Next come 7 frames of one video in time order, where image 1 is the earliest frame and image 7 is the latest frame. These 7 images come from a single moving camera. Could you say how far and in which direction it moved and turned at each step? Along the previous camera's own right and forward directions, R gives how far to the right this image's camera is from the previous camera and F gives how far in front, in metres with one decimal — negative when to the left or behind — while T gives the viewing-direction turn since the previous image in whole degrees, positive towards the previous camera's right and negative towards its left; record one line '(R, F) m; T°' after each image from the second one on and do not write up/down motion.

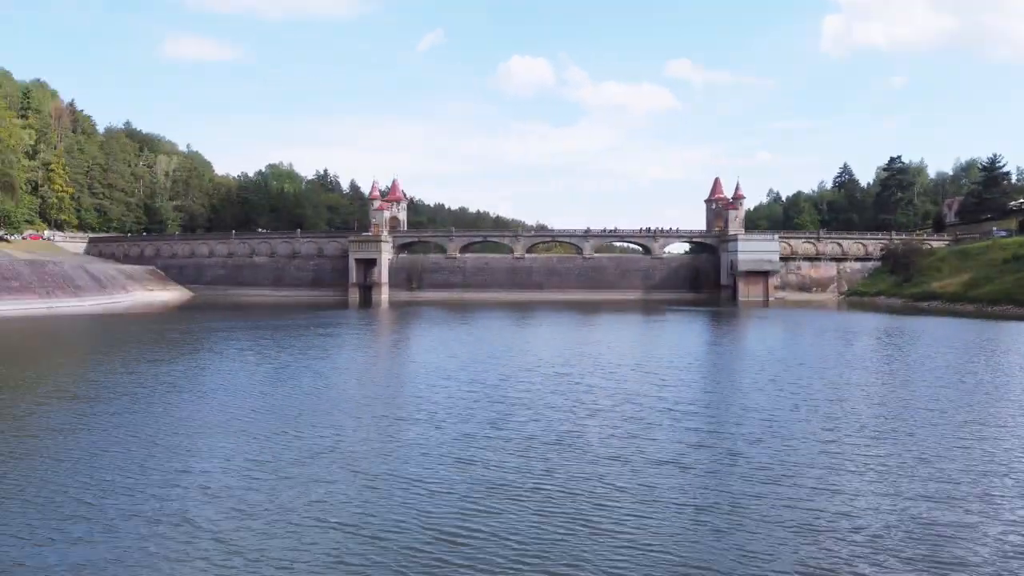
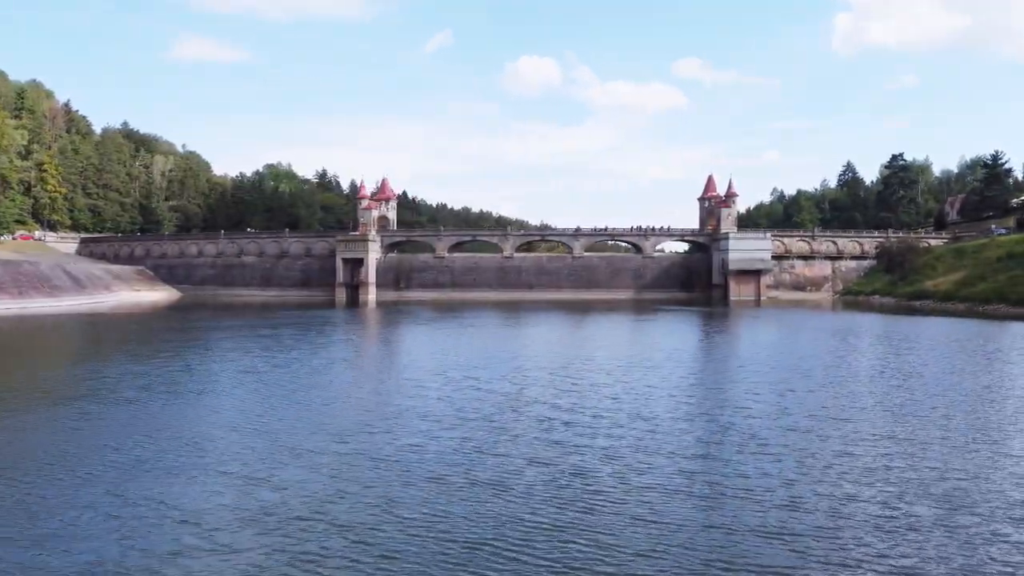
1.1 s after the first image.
(+1.8, +0.9) m; -1°
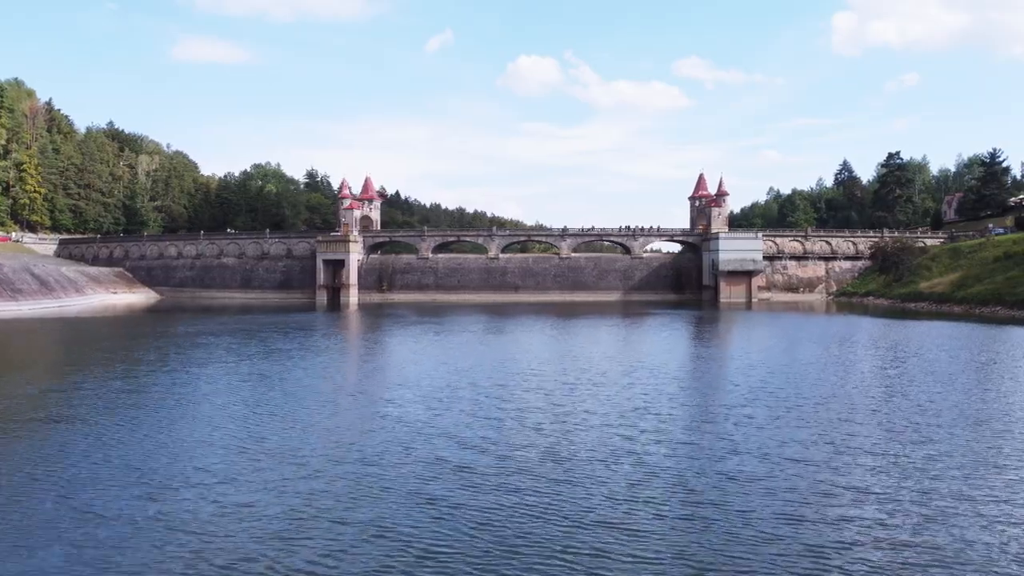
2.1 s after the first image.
(+1.2, +1.7) m; 0°
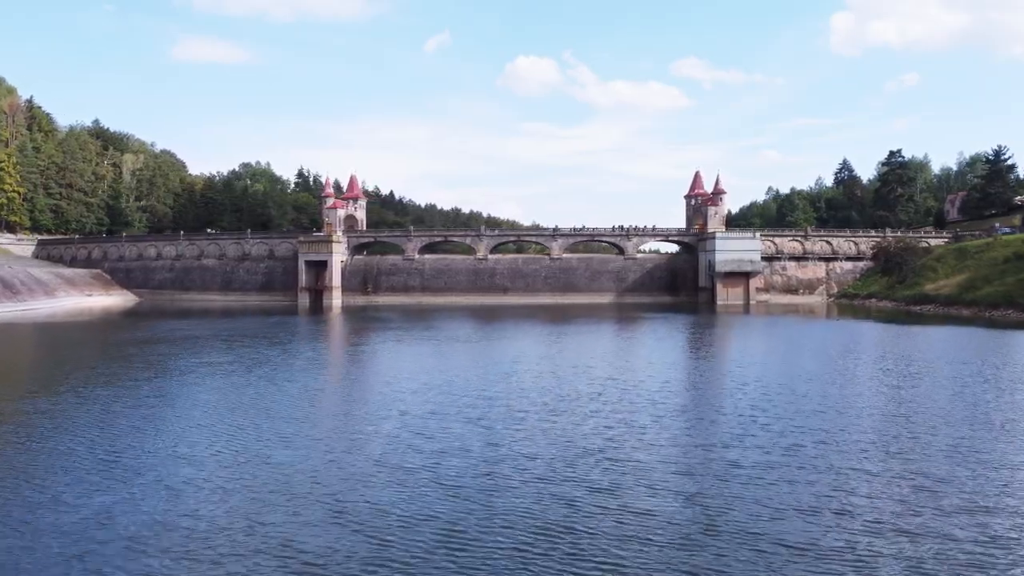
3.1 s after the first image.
(+0.9, +2.3) m; 0°
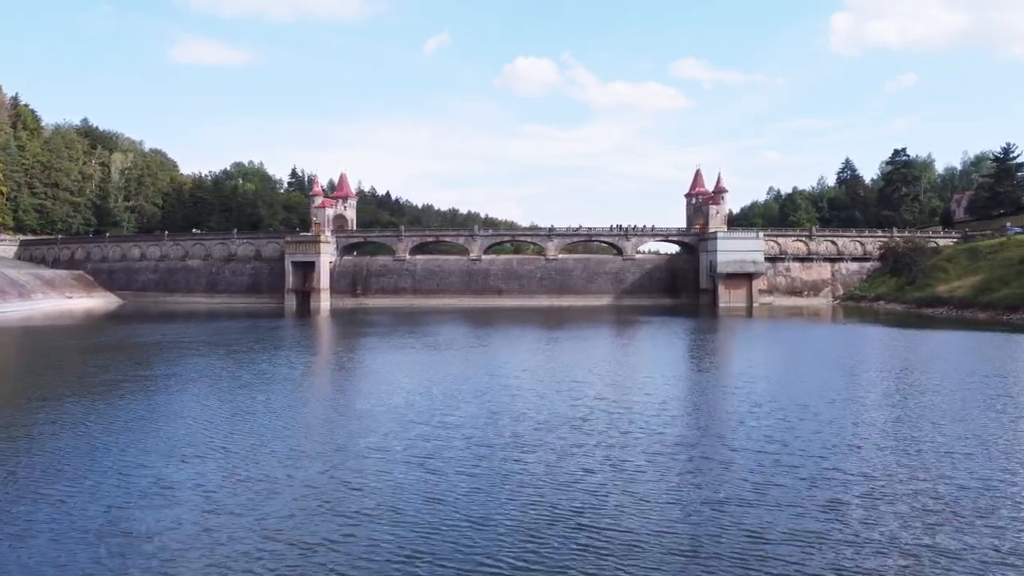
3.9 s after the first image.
(+0.4, +2.1) m; 0°
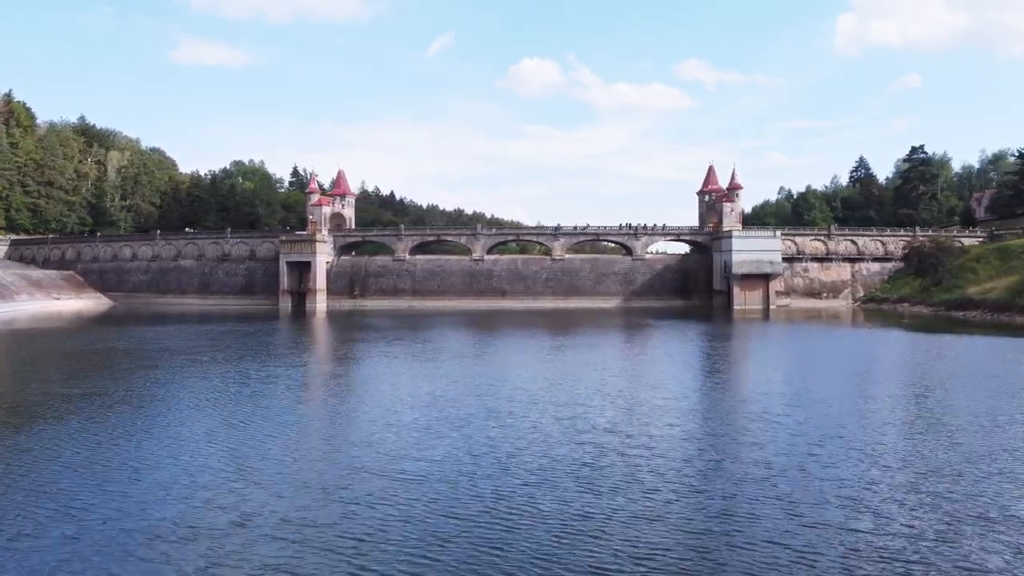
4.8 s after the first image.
(+0.1, +2.6) m; 0°
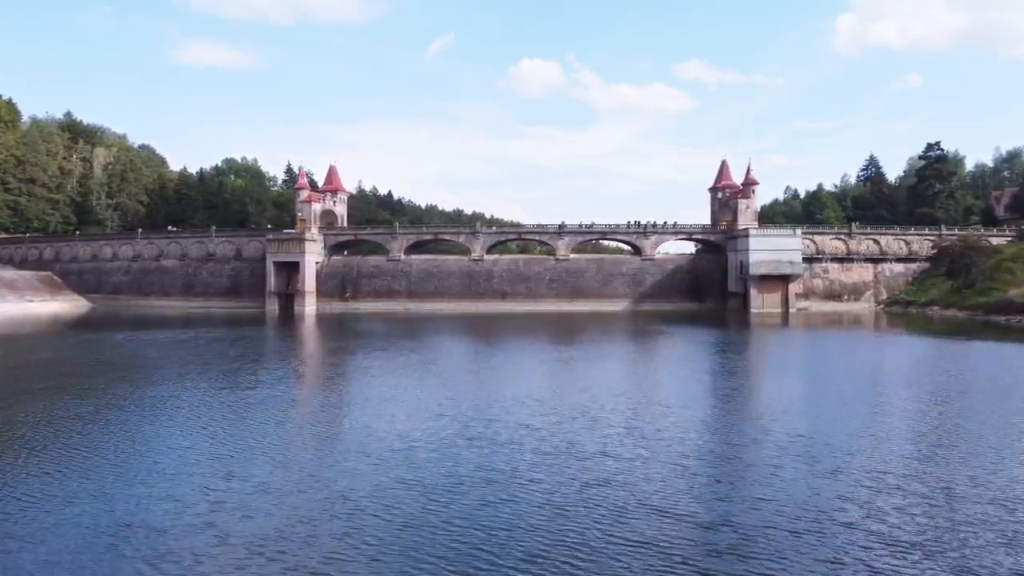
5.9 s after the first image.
(-0.1, +3.4) m; 0°
